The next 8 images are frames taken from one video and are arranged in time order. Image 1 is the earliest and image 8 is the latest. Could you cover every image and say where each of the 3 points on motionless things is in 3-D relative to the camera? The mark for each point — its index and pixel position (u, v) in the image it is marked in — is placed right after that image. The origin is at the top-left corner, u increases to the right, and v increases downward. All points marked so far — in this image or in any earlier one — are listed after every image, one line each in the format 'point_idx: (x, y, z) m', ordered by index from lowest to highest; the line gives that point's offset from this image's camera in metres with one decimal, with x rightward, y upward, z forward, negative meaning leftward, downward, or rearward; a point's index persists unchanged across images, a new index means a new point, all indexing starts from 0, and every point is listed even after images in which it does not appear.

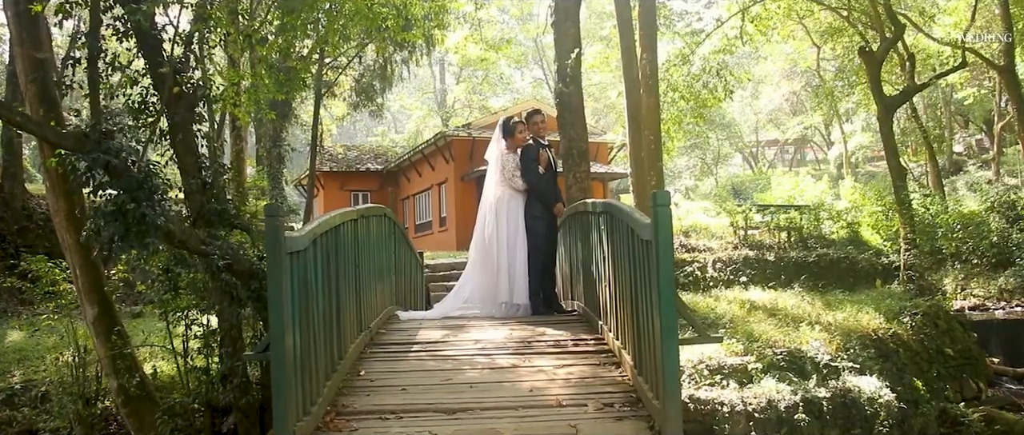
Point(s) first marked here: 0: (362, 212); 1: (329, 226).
0: (-0.8, 0.0, +4.1) m
1: (-0.7, 0.0, +3.2) m
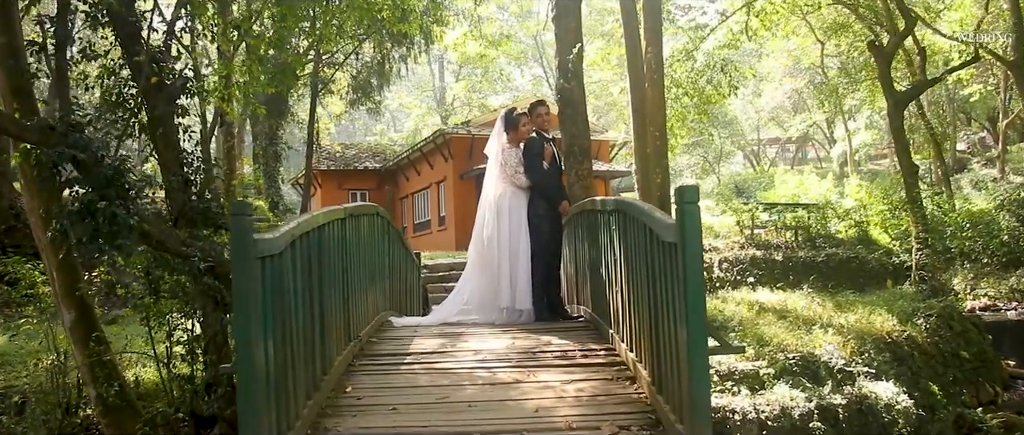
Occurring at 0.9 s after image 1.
0: (-0.8, 0.0, +3.8) m
1: (-0.7, 0.0, +2.9) m
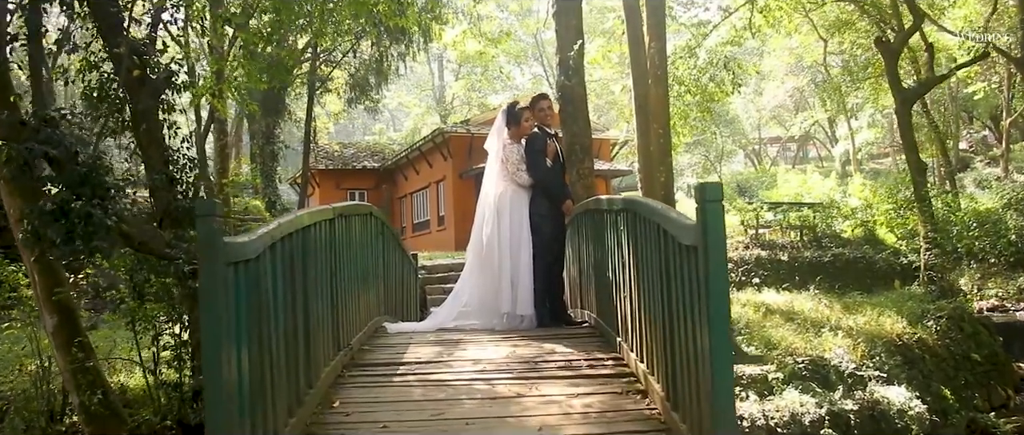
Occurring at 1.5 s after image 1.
0: (-0.8, 0.0, +3.6) m
1: (-0.7, 0.0, +2.7) m
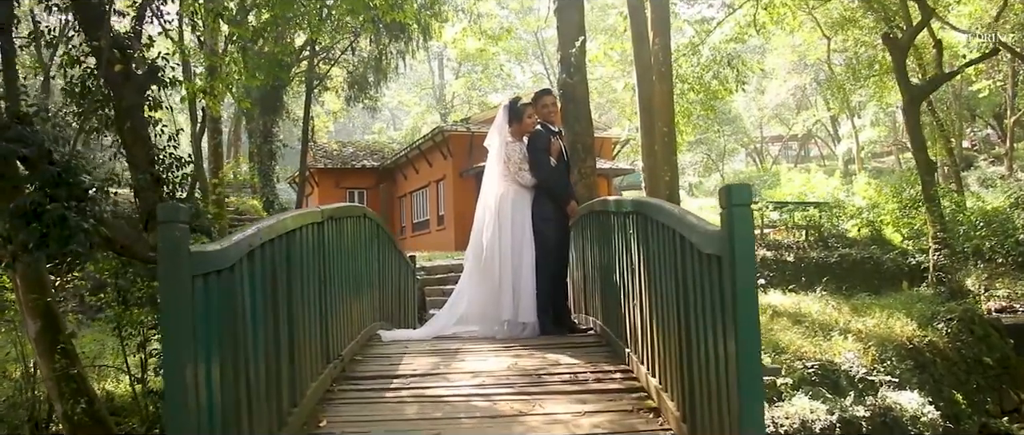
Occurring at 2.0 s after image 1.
0: (-0.8, 0.0, +3.3) m
1: (-0.7, 0.0, +2.5) m
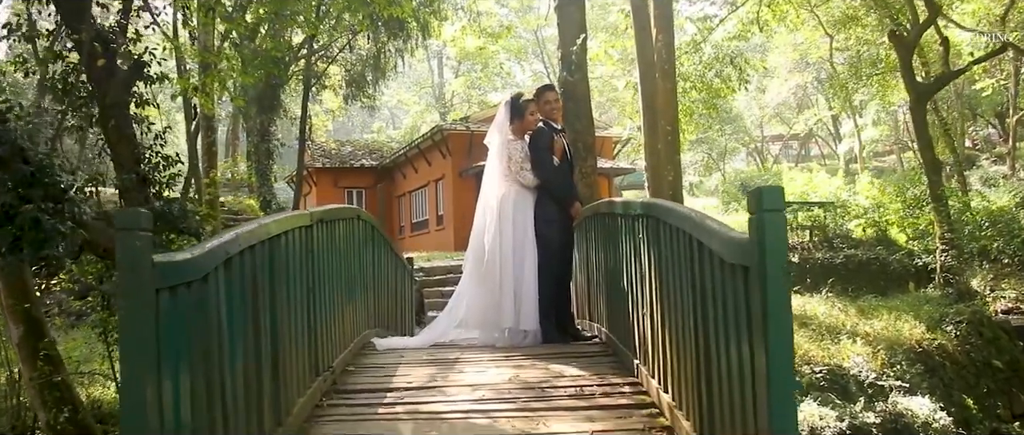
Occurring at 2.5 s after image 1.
0: (-0.7, 0.0, +3.2) m
1: (-0.7, -0.1, +2.3) m
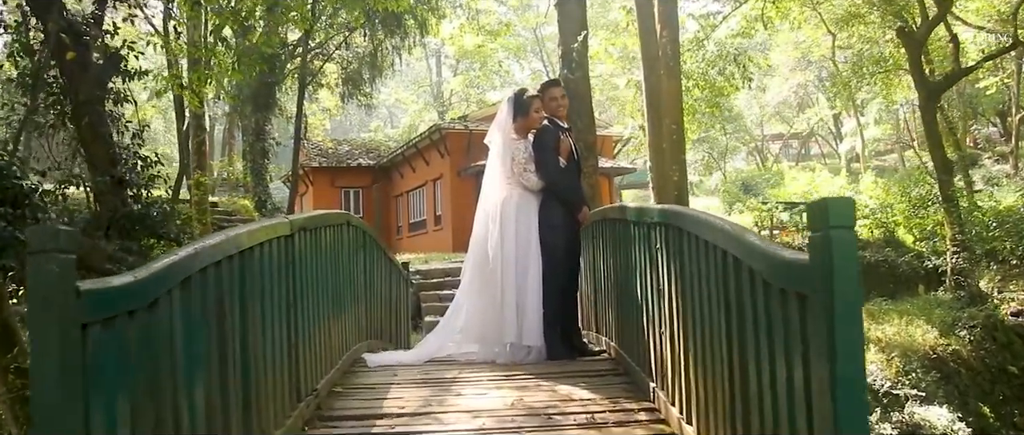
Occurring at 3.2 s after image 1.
0: (-0.7, 0.0, +2.9) m
1: (-0.7, -0.1, +2.0) m
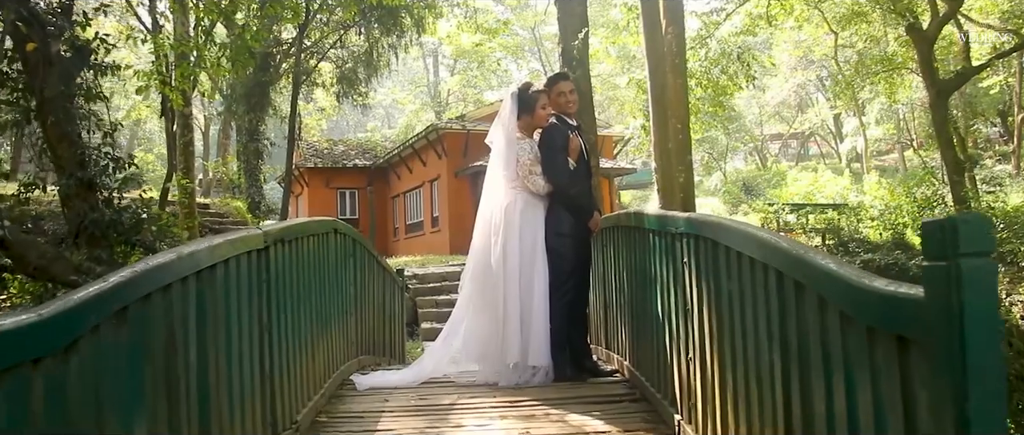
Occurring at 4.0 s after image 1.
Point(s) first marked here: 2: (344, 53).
0: (-0.7, -0.1, +2.5) m
1: (-0.7, -0.1, +1.6) m
2: (-3.1, +3.1, +15.2) m
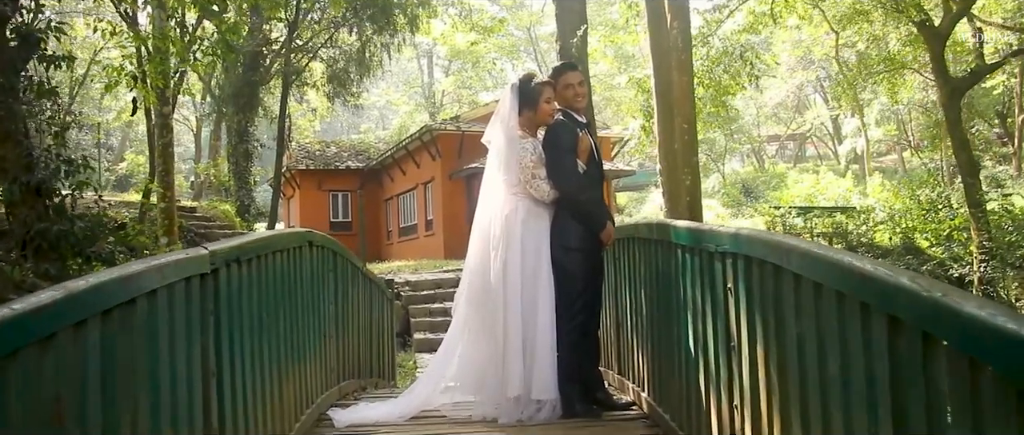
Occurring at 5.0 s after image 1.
0: (-0.7, -0.1, +2.1) m
1: (-0.7, -0.2, +1.2) m
2: (-3.2, +3.0, +14.7) m
